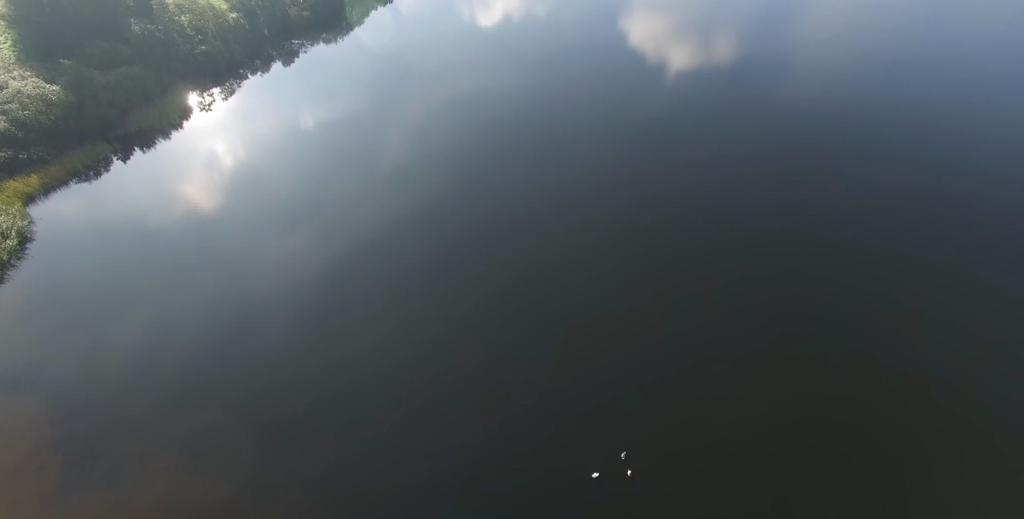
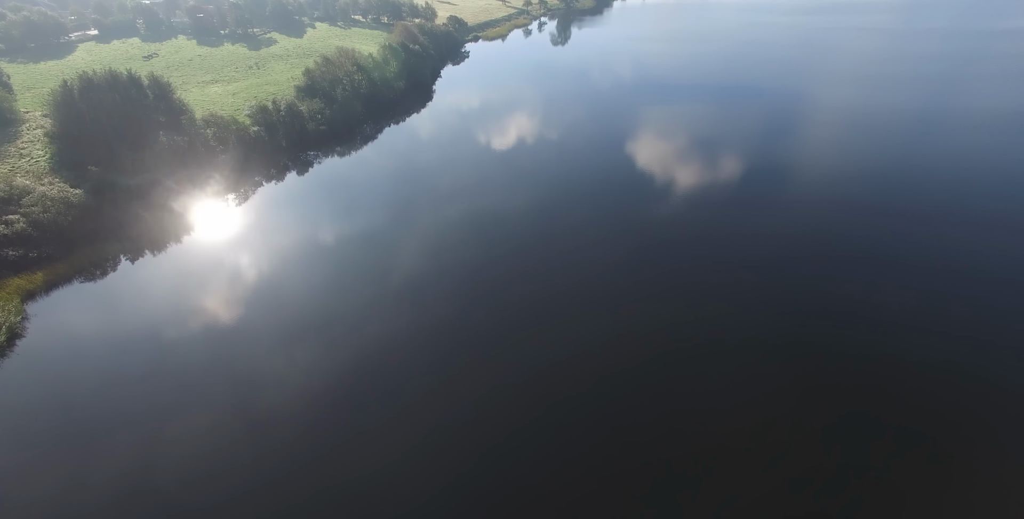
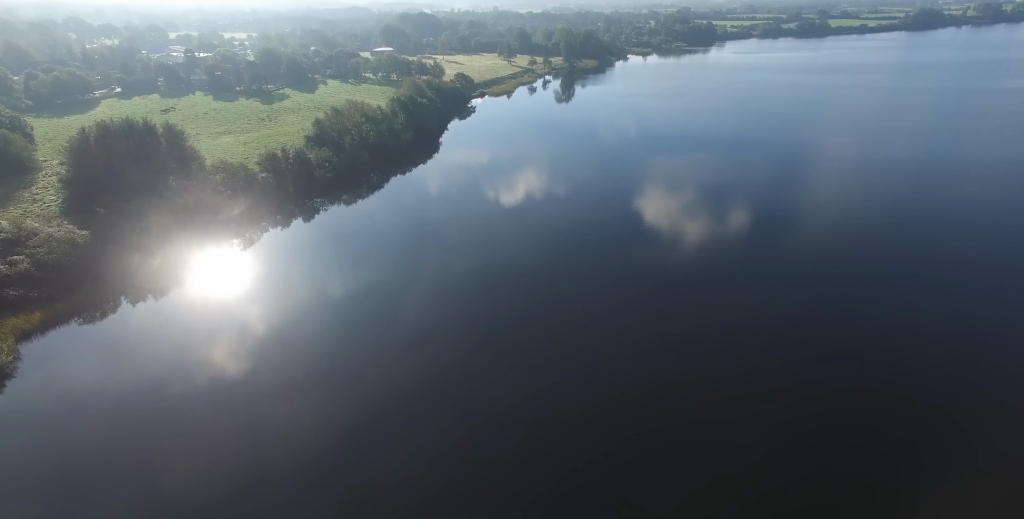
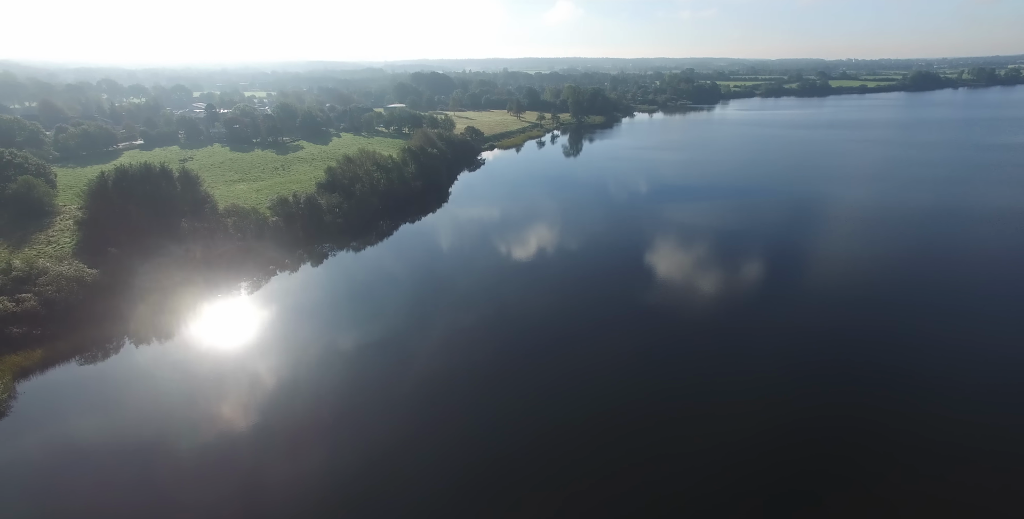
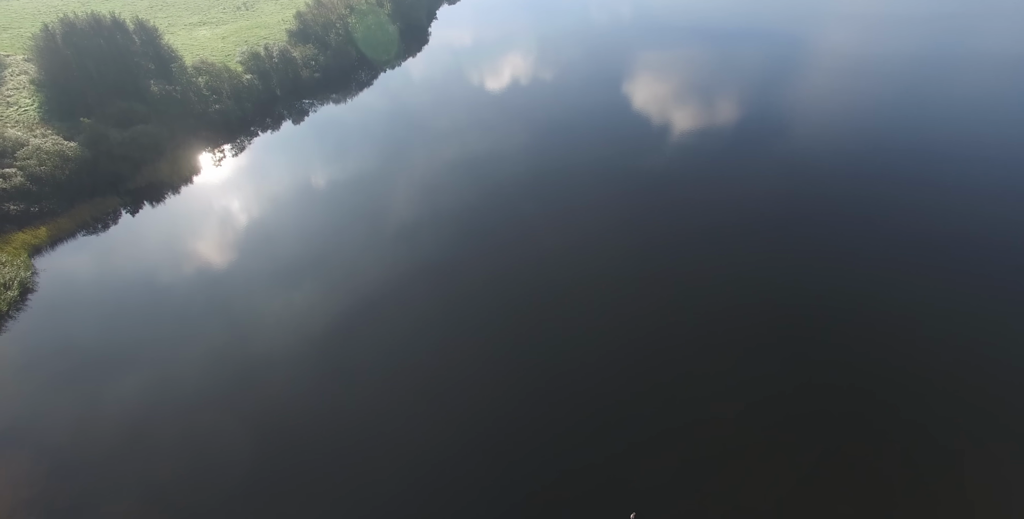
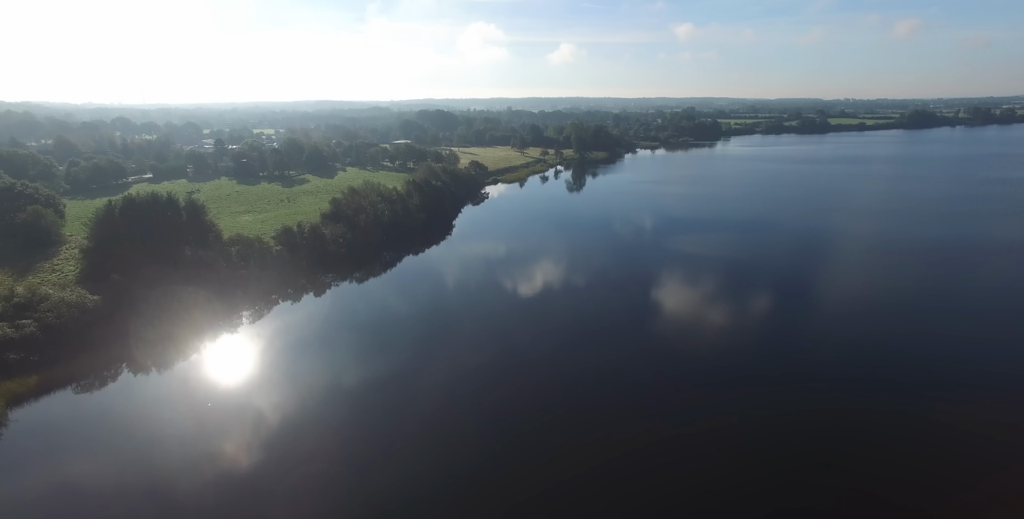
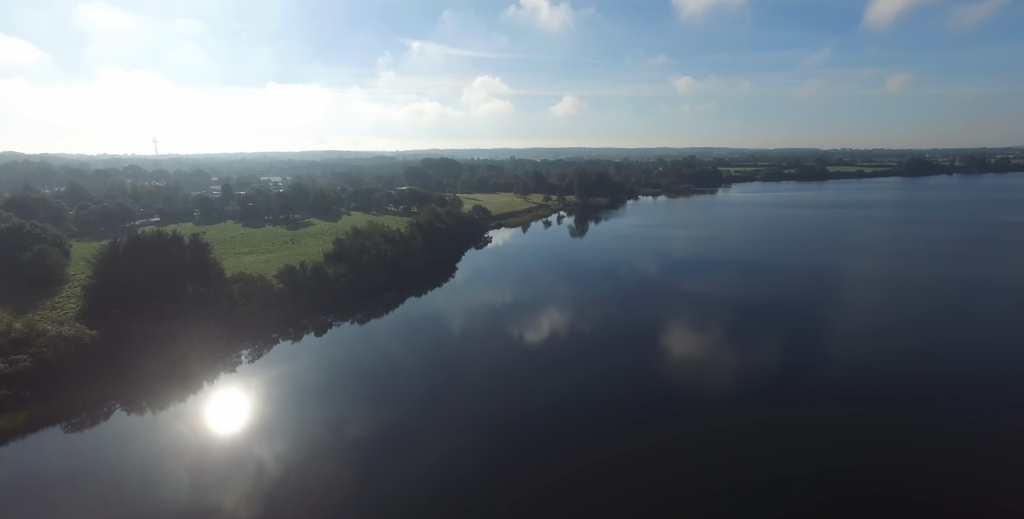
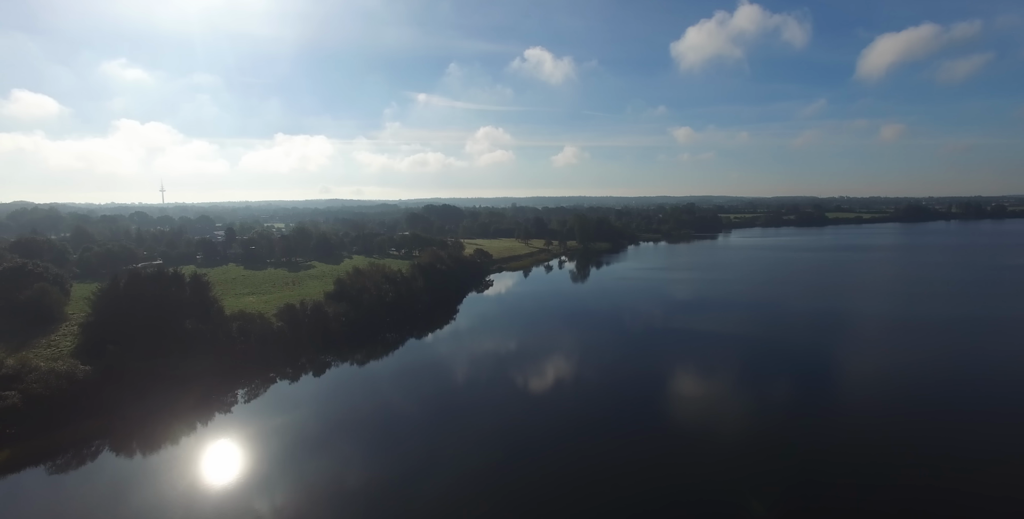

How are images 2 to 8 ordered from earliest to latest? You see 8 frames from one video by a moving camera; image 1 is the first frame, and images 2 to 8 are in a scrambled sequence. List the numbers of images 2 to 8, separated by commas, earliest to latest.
5, 2, 3, 4, 6, 7, 8
